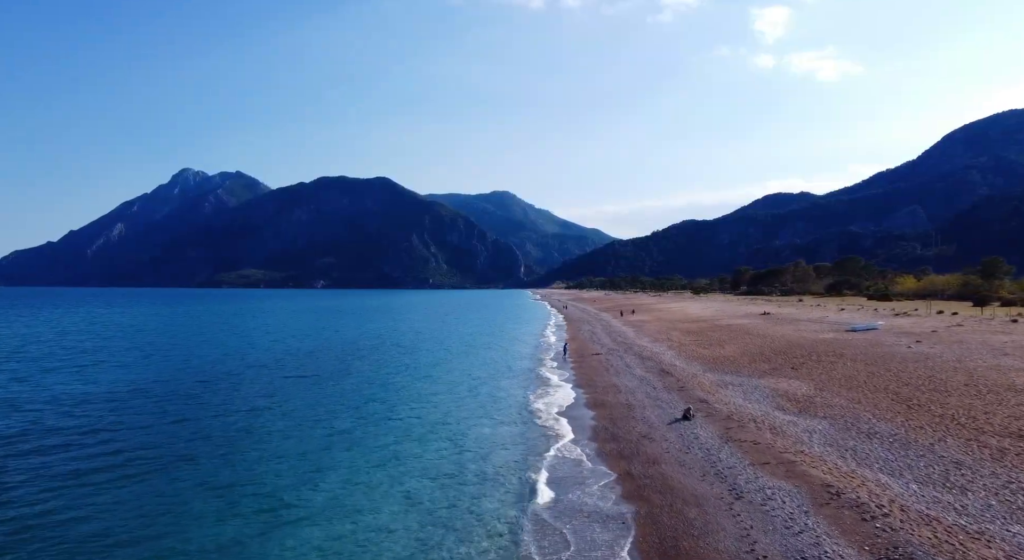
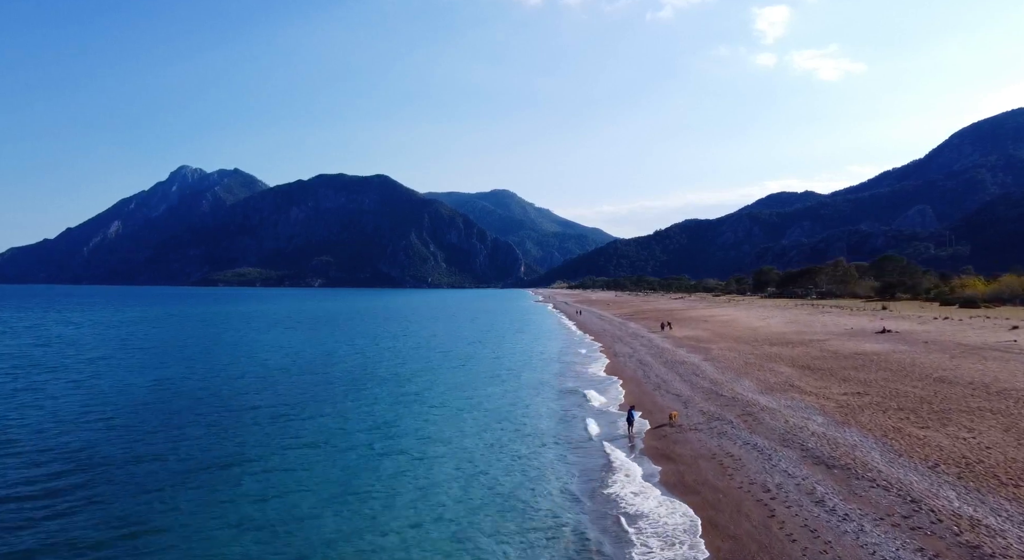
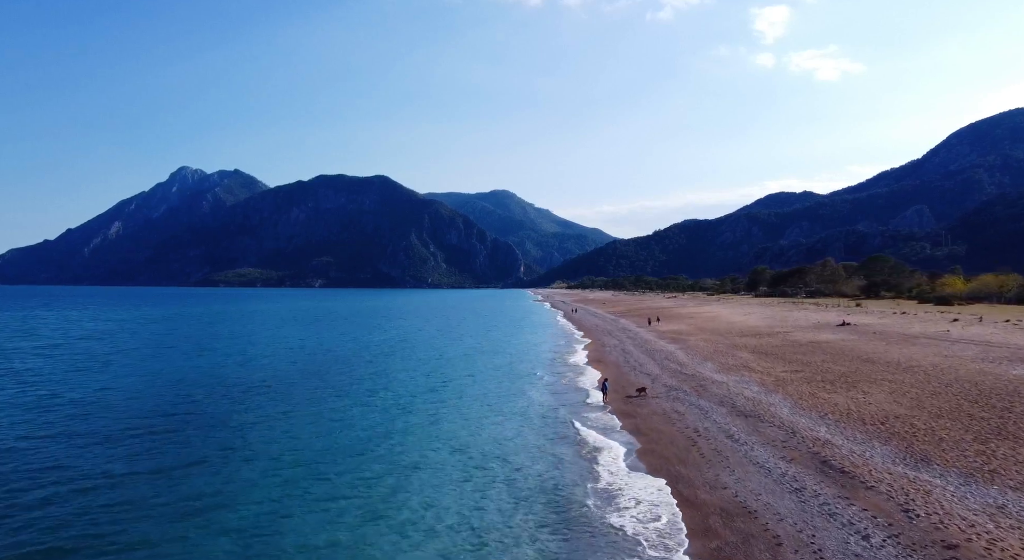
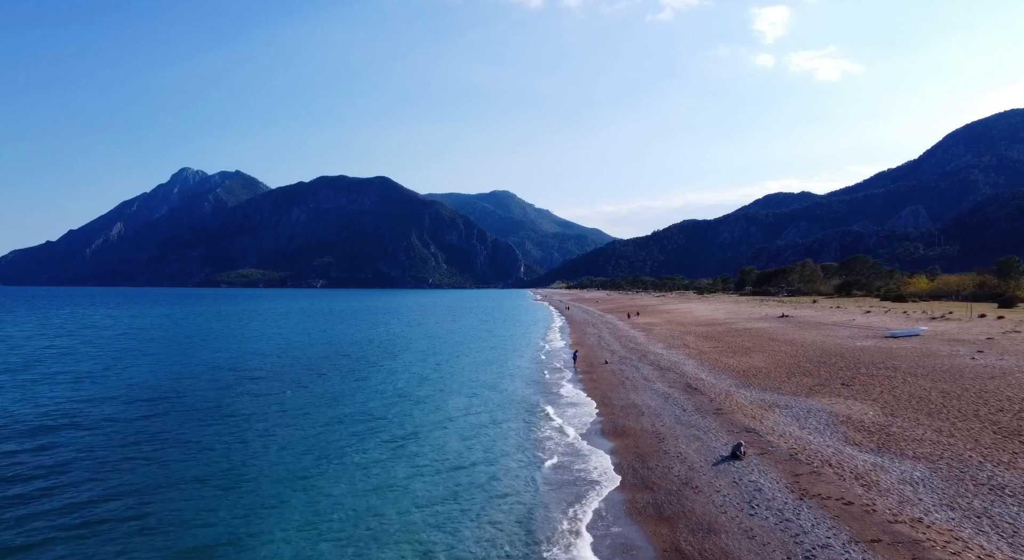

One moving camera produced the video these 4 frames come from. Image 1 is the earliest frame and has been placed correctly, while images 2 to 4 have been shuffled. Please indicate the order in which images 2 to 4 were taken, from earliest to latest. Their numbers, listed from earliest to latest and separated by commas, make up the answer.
4, 3, 2
